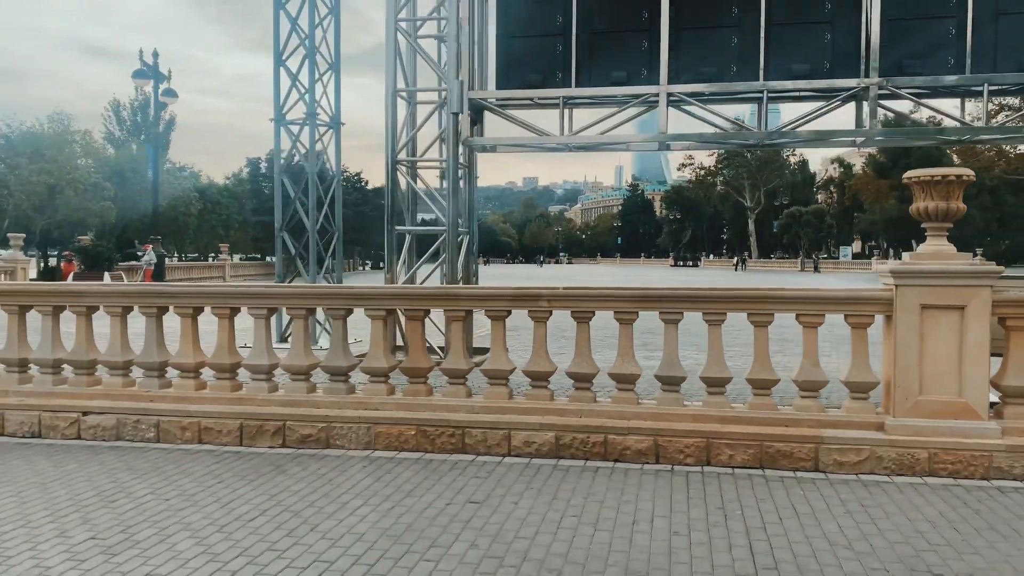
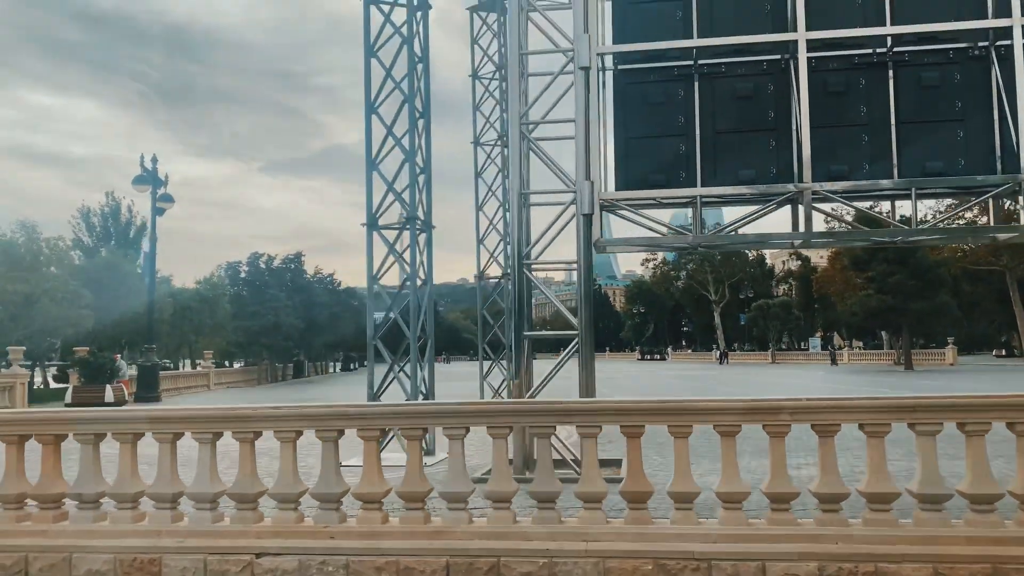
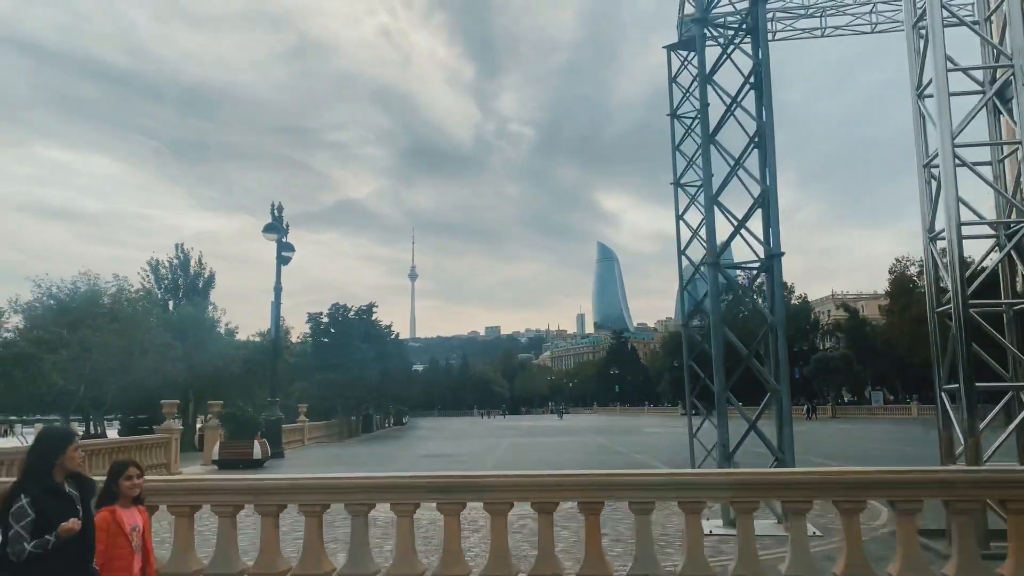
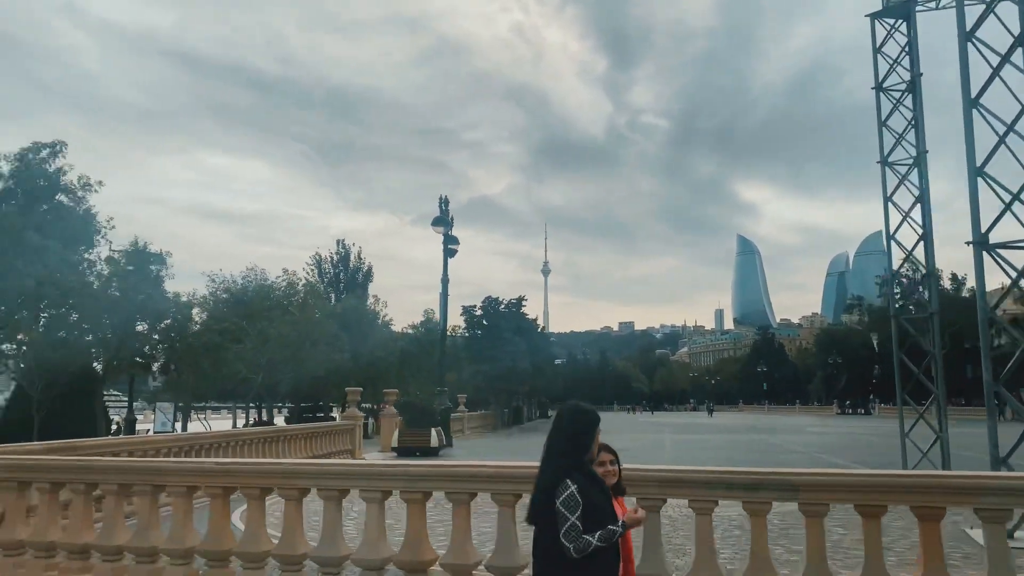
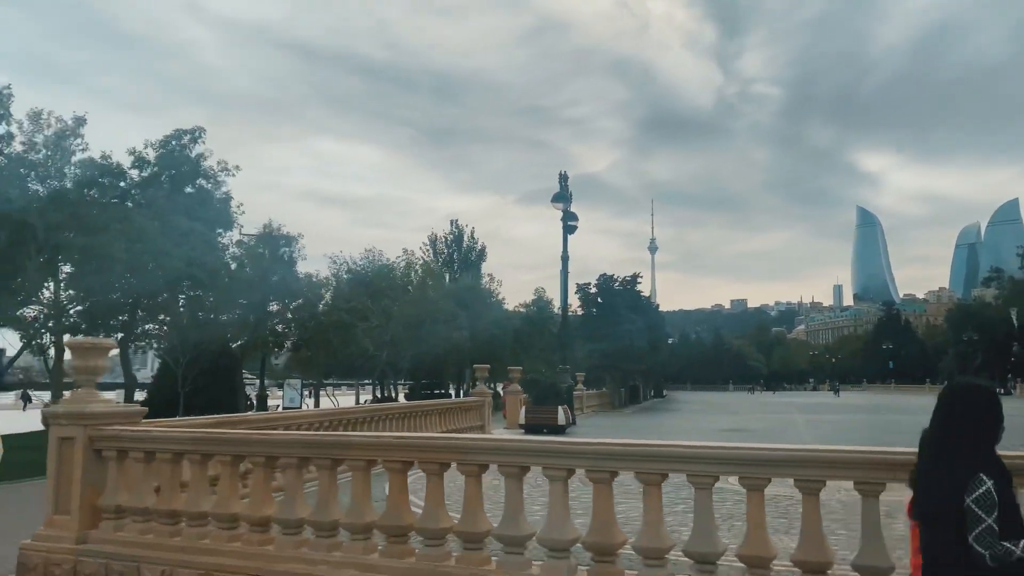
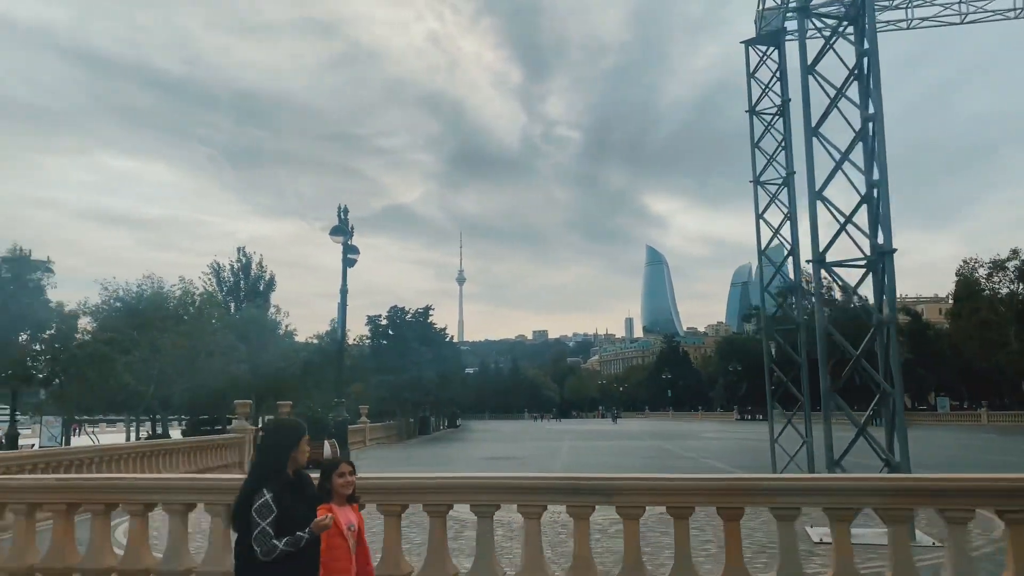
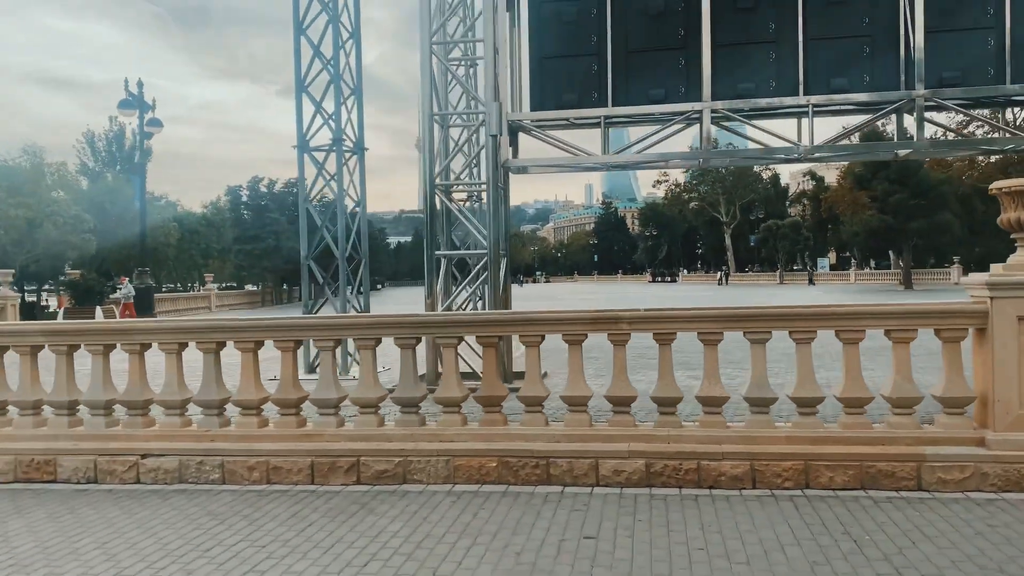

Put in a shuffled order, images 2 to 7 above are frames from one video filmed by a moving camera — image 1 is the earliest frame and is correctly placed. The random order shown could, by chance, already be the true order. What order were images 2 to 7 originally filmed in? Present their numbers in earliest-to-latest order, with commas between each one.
7, 2, 3, 6, 4, 5
